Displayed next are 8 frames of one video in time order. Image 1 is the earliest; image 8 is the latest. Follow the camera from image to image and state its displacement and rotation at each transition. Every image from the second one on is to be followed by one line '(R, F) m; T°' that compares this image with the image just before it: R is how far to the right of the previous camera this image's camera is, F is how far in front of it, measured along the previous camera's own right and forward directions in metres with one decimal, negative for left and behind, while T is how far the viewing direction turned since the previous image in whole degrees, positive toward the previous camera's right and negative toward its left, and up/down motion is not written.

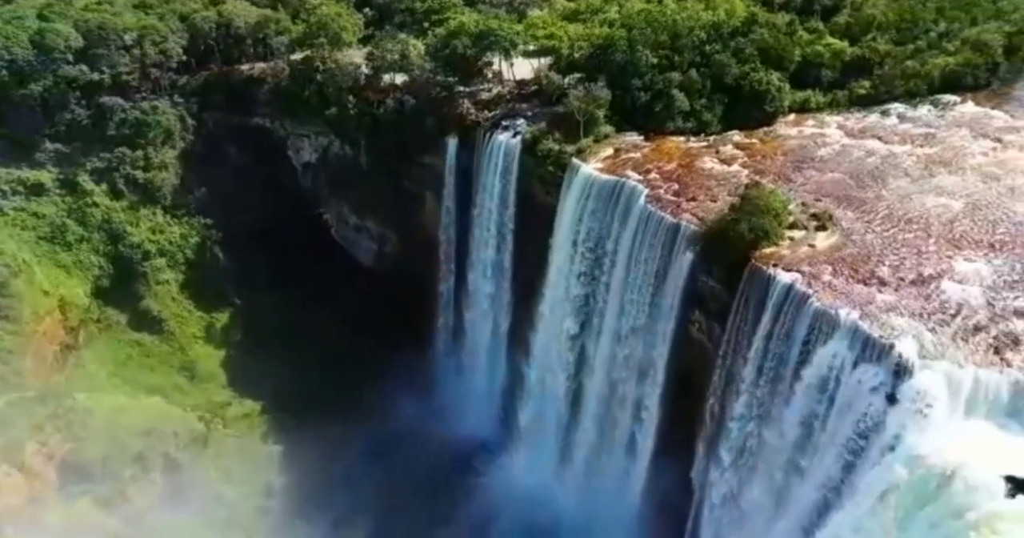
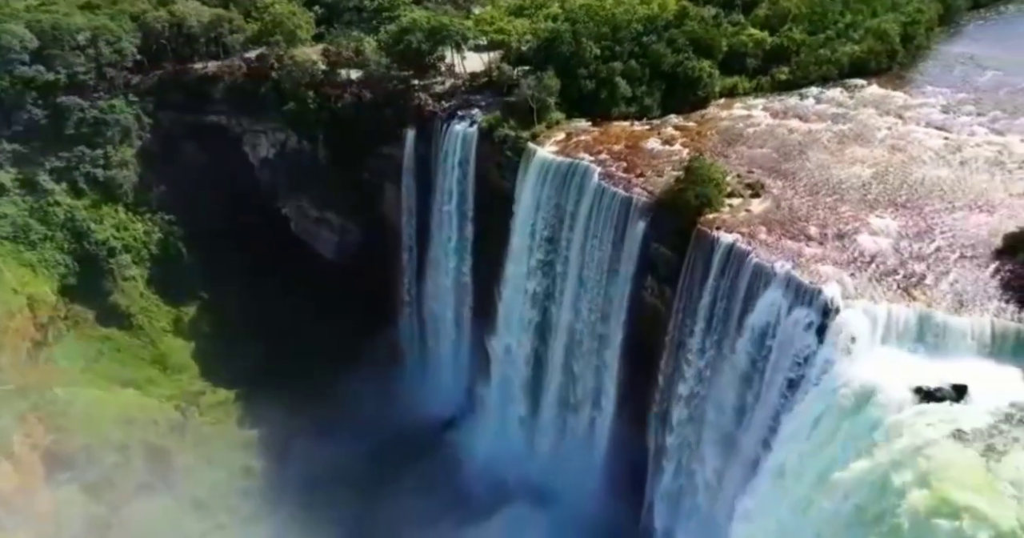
(-1.1, -1.9) m; +5°
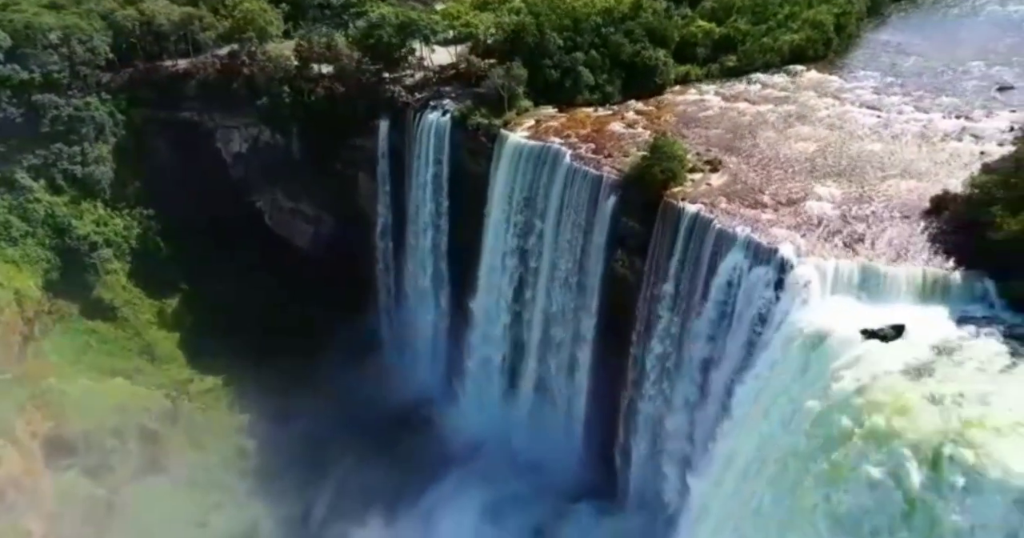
(-1.1, -1.8) m; +4°
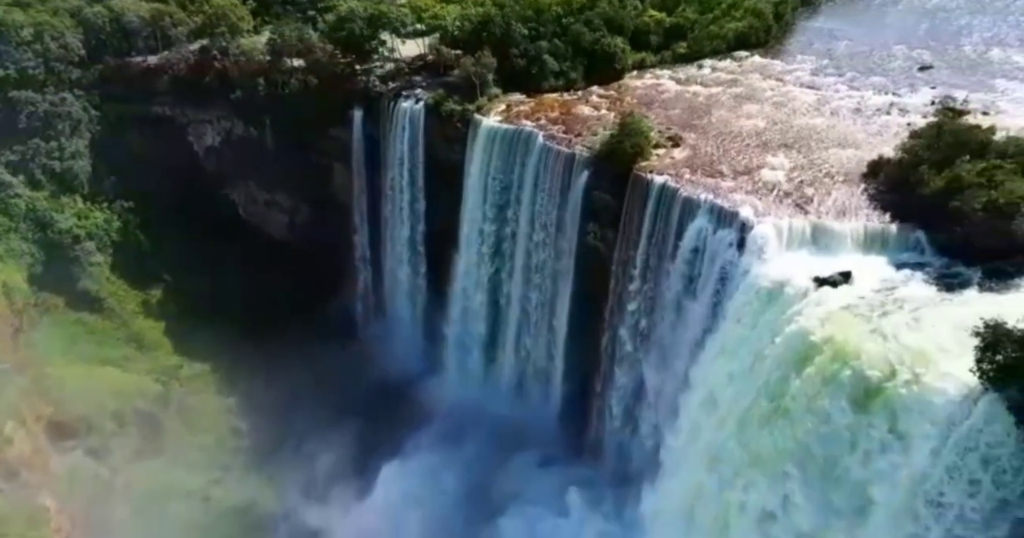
(-1.3, -1.9) m; +4°
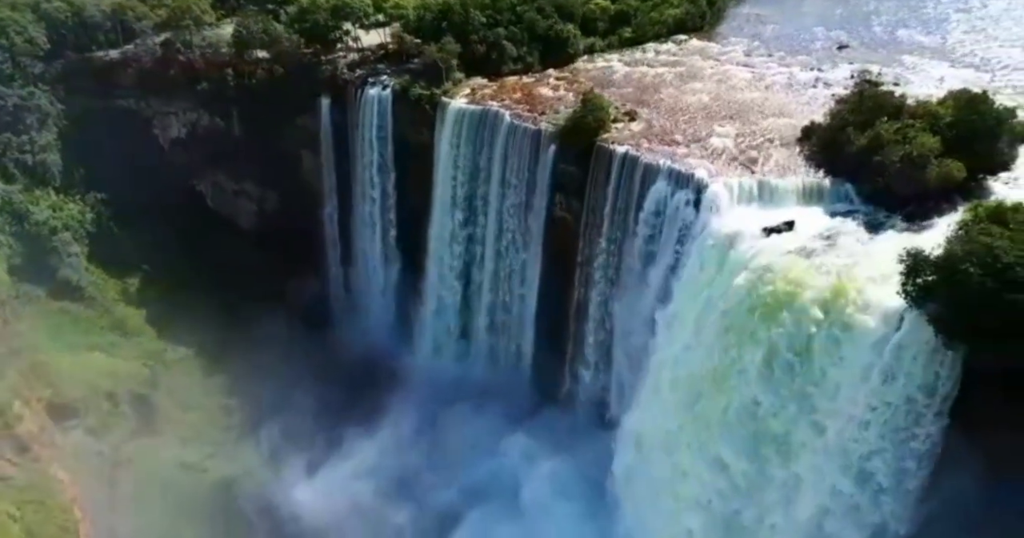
(-1.6, -2.3) m; +5°
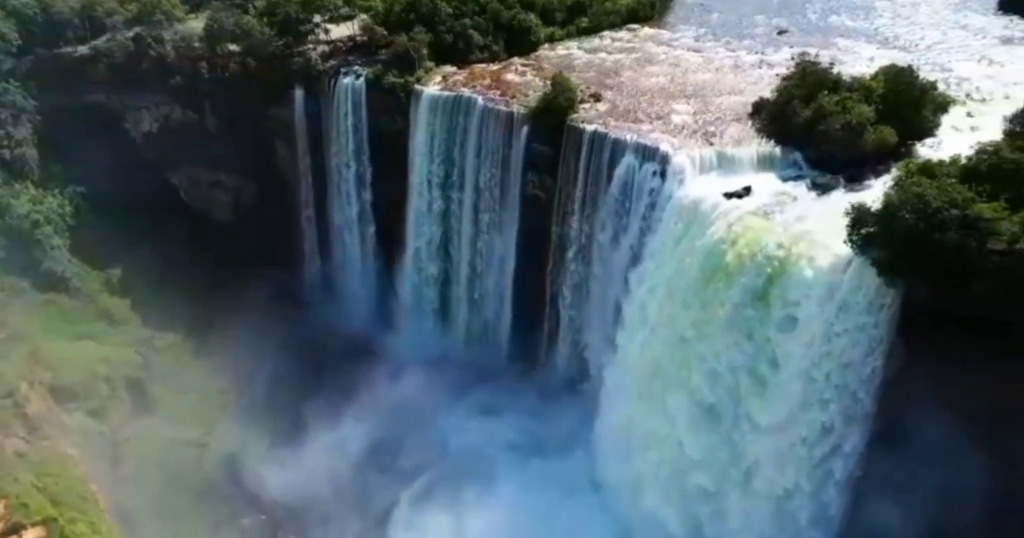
(-1.4, -2.0) m; +4°
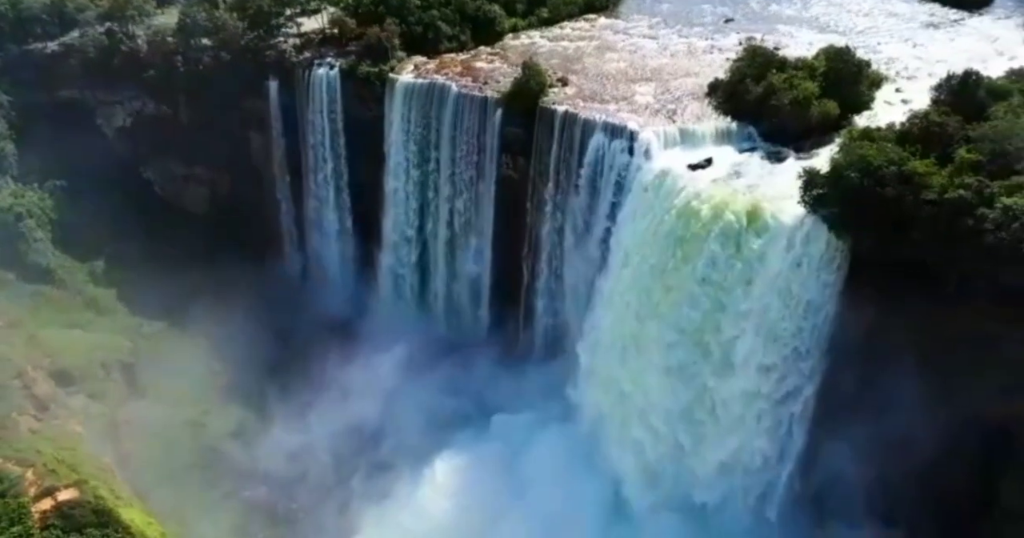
(-1.5, -2.0) m; +4°
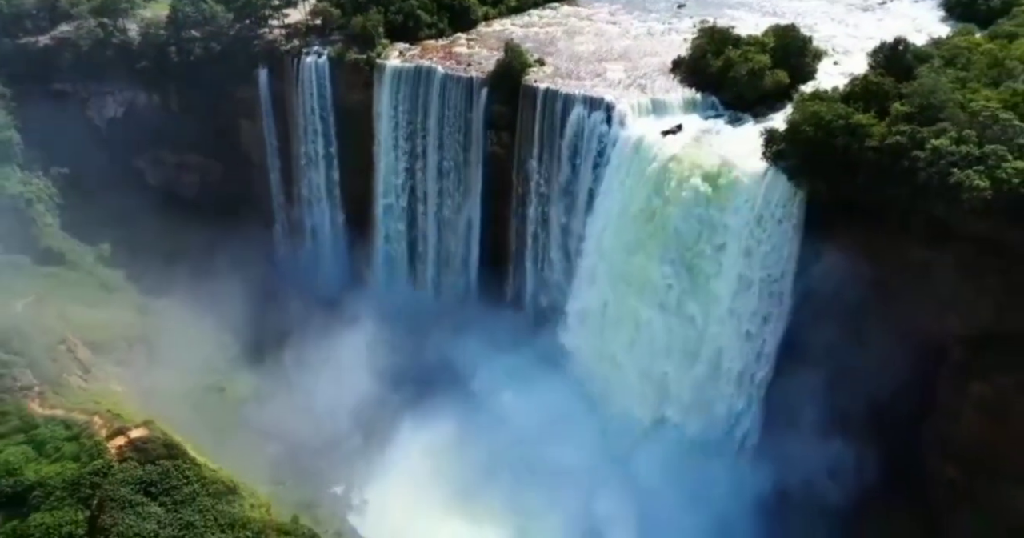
(-2.4, -3.2) m; +5°
